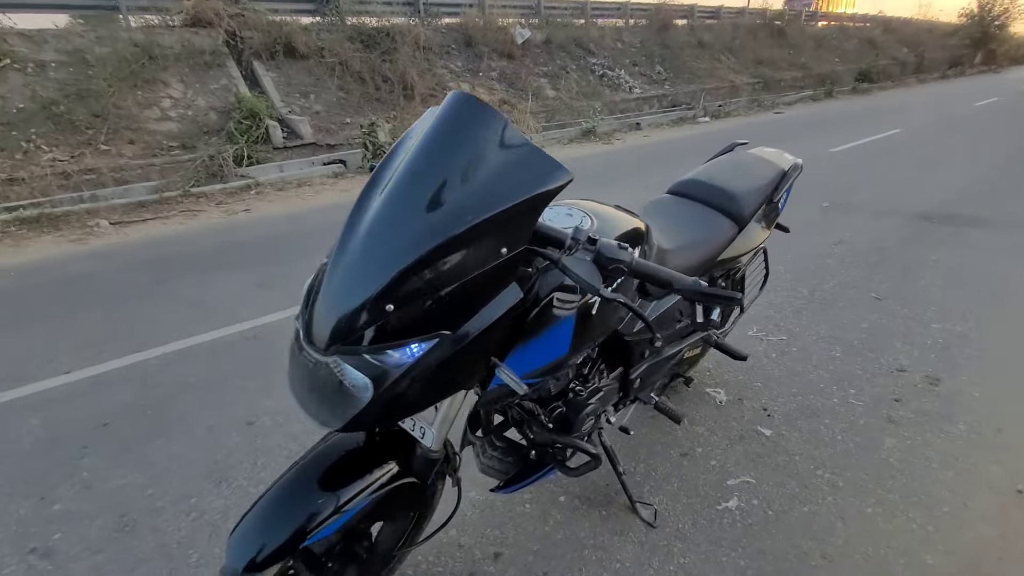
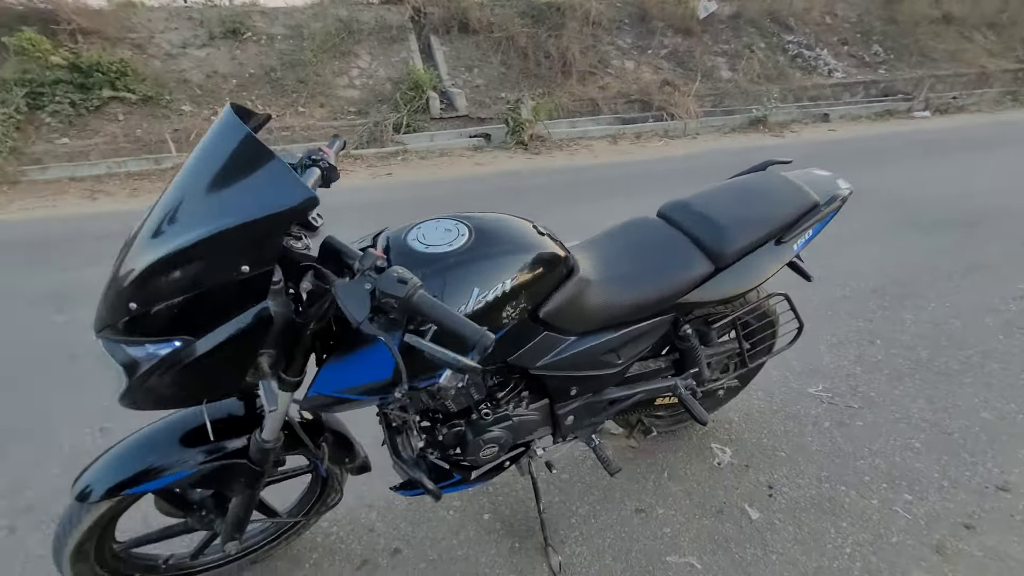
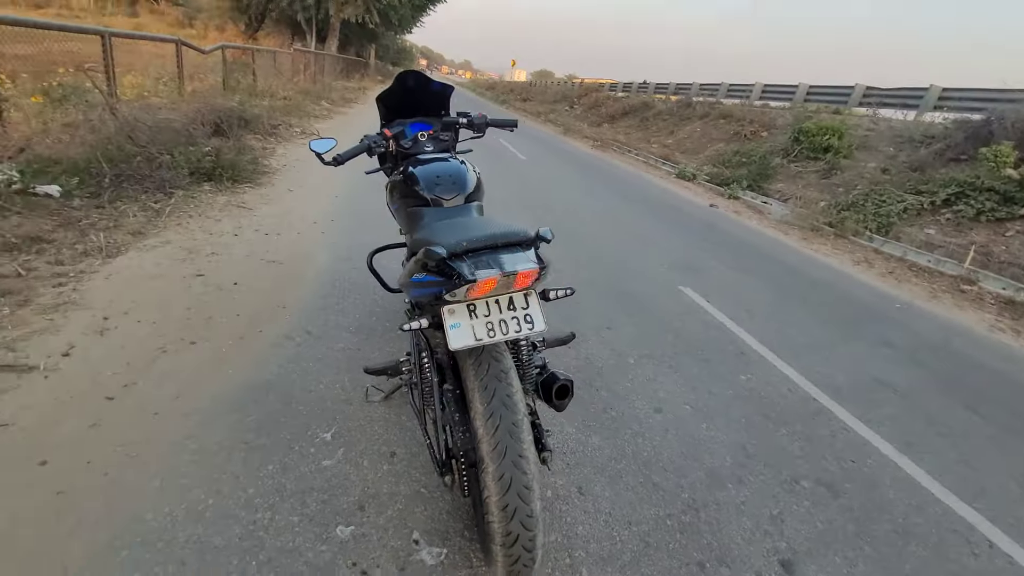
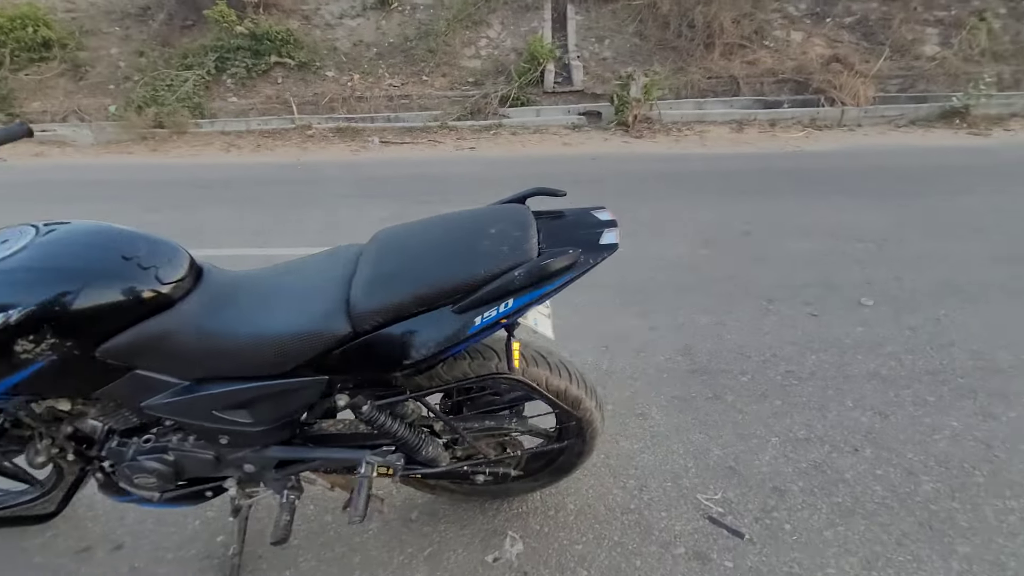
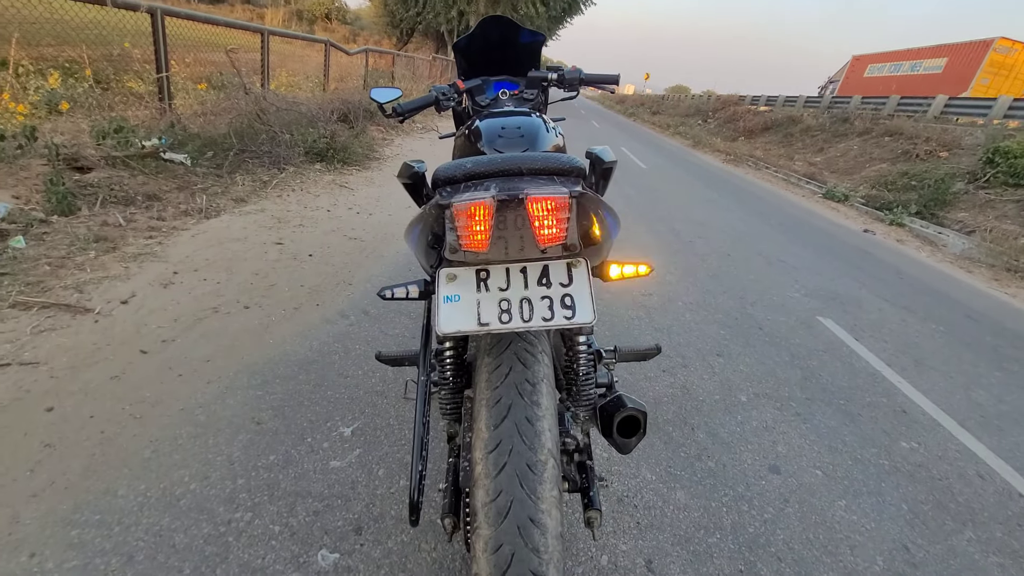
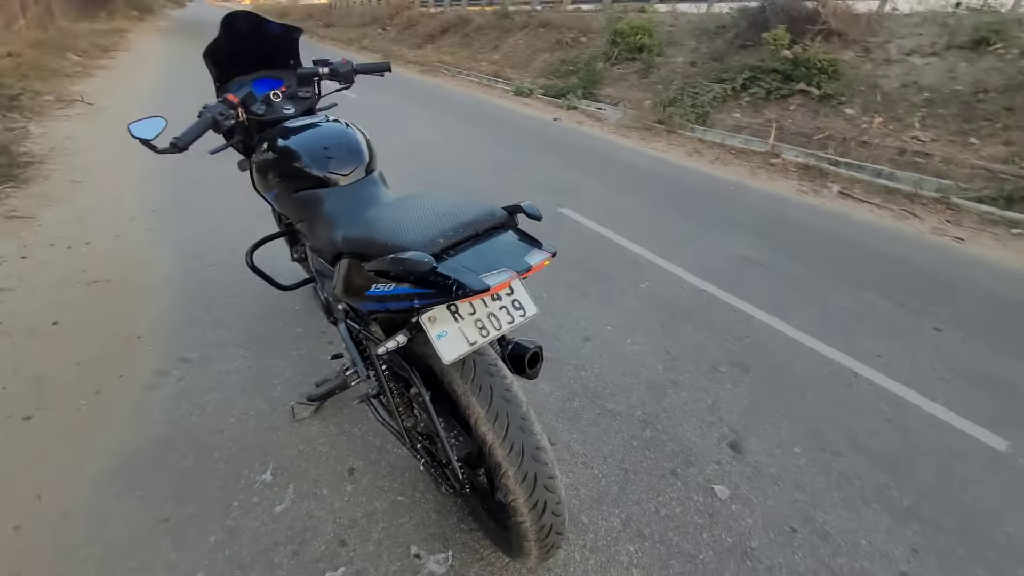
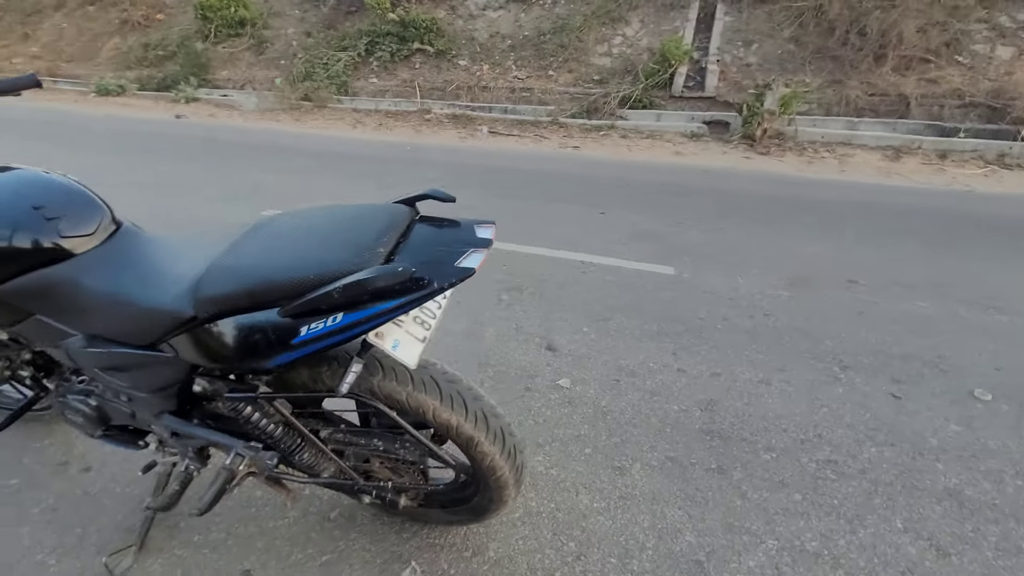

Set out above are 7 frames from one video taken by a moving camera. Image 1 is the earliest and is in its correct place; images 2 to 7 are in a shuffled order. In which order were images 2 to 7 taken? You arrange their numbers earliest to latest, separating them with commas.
2, 4, 7, 6, 3, 5
